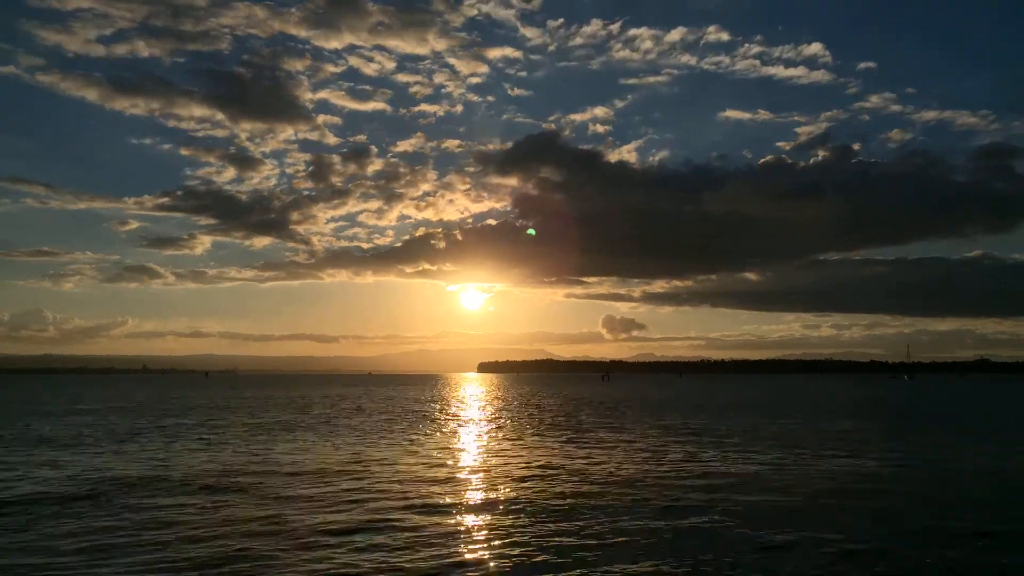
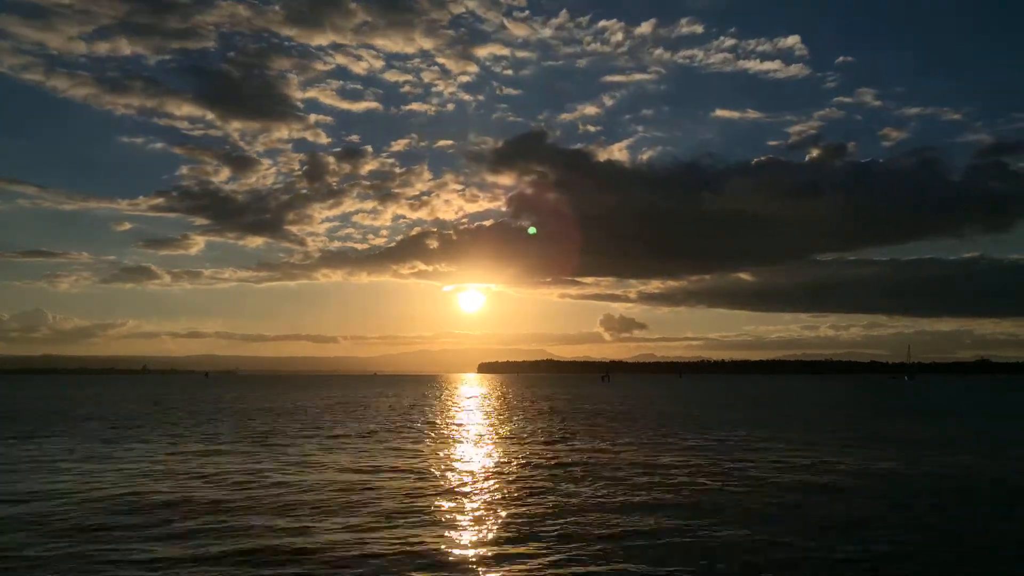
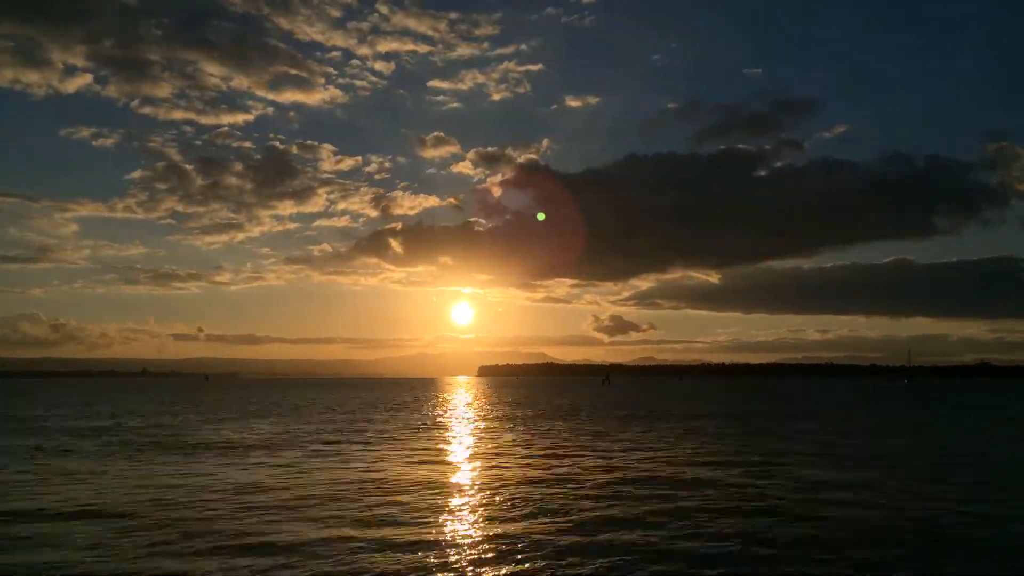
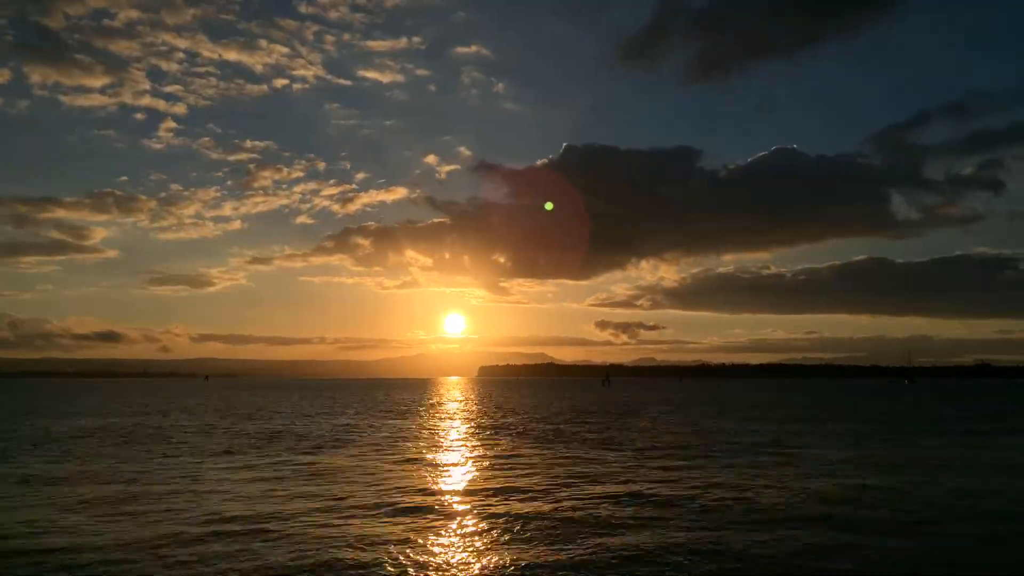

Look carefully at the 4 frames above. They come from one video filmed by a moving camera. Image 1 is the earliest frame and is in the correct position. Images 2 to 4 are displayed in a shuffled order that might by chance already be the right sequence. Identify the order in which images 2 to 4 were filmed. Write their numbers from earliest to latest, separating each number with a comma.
2, 3, 4
